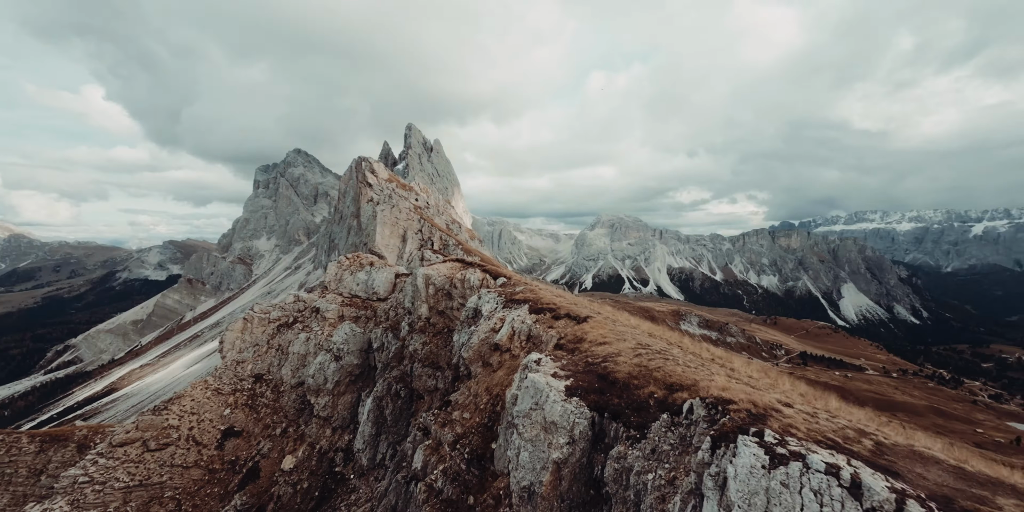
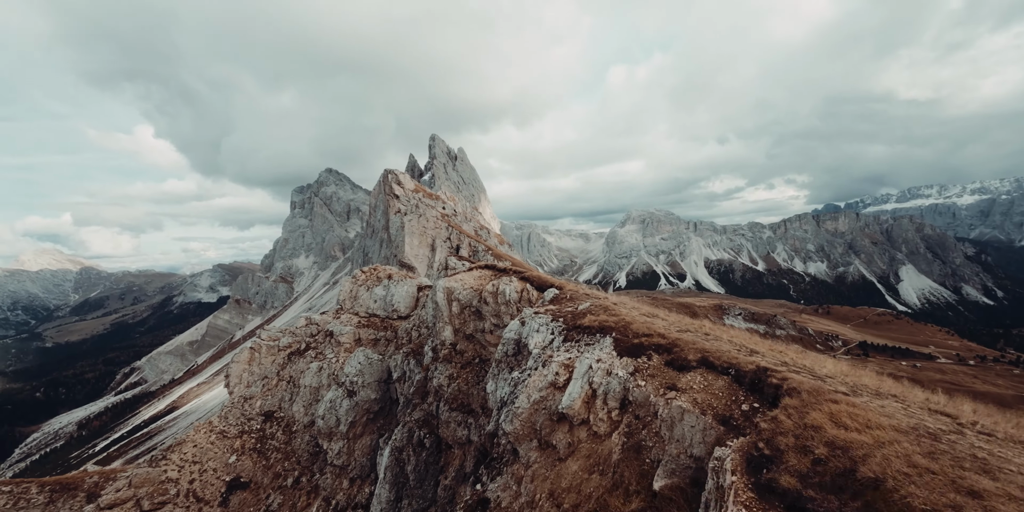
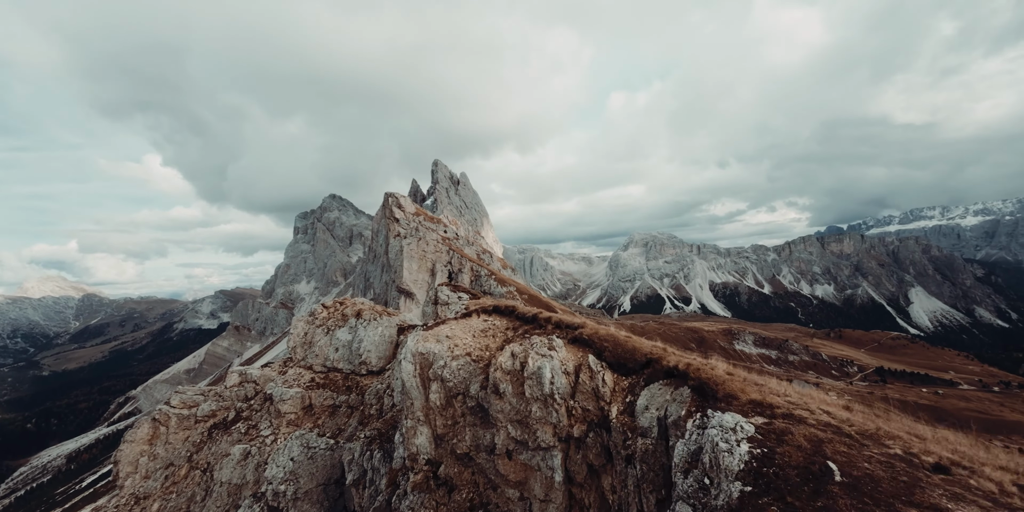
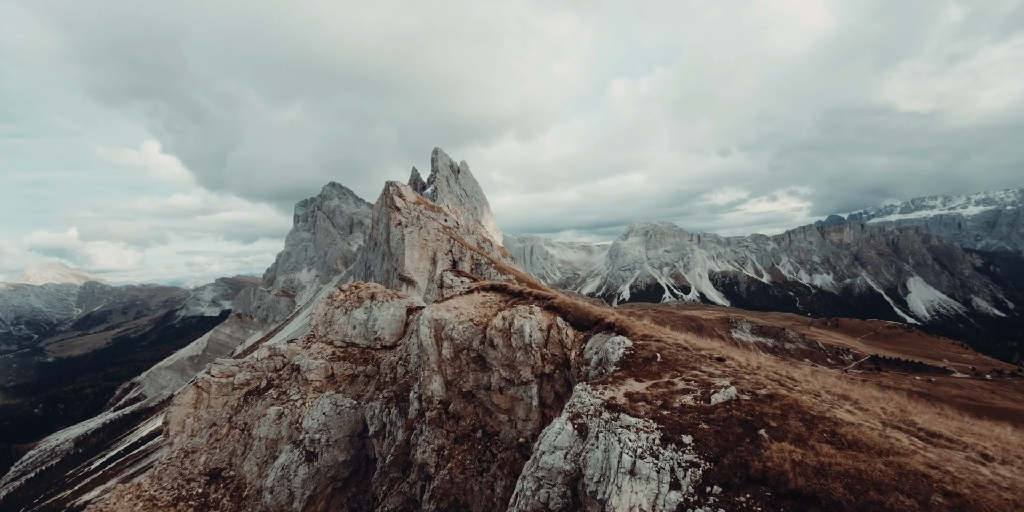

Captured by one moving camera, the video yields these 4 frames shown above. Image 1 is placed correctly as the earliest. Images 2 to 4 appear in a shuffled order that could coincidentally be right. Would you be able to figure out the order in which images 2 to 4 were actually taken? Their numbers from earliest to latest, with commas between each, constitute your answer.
2, 4, 3
